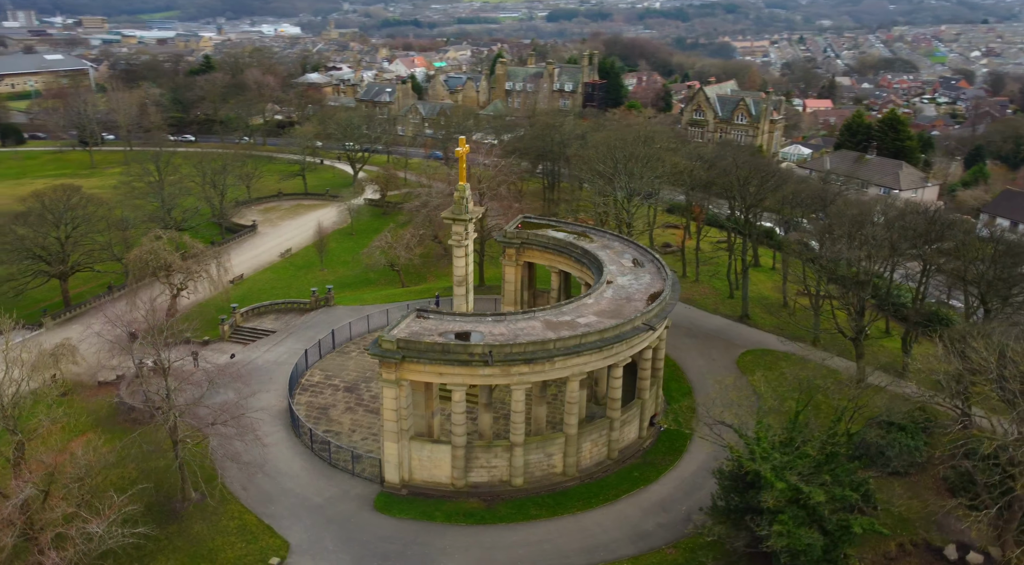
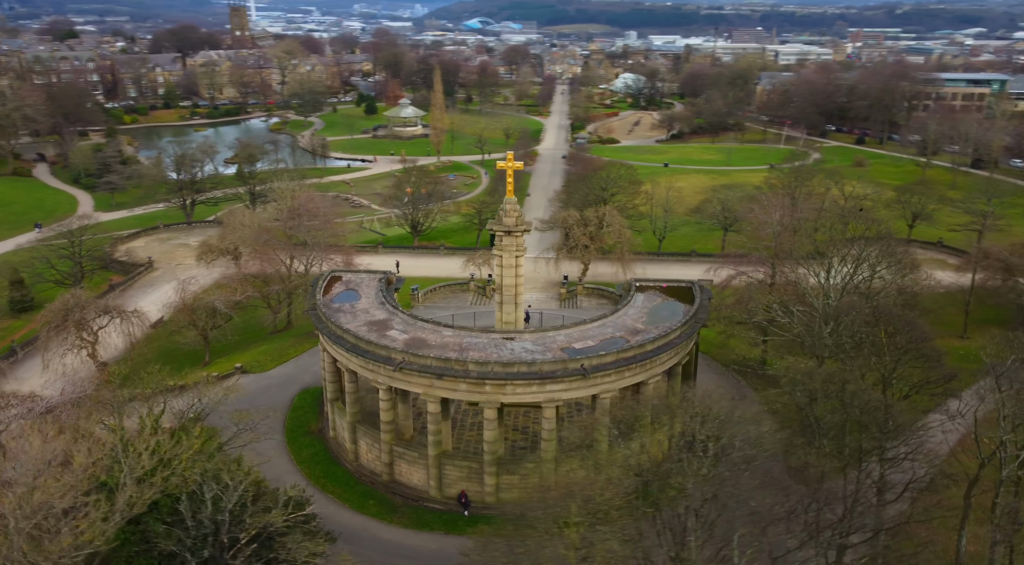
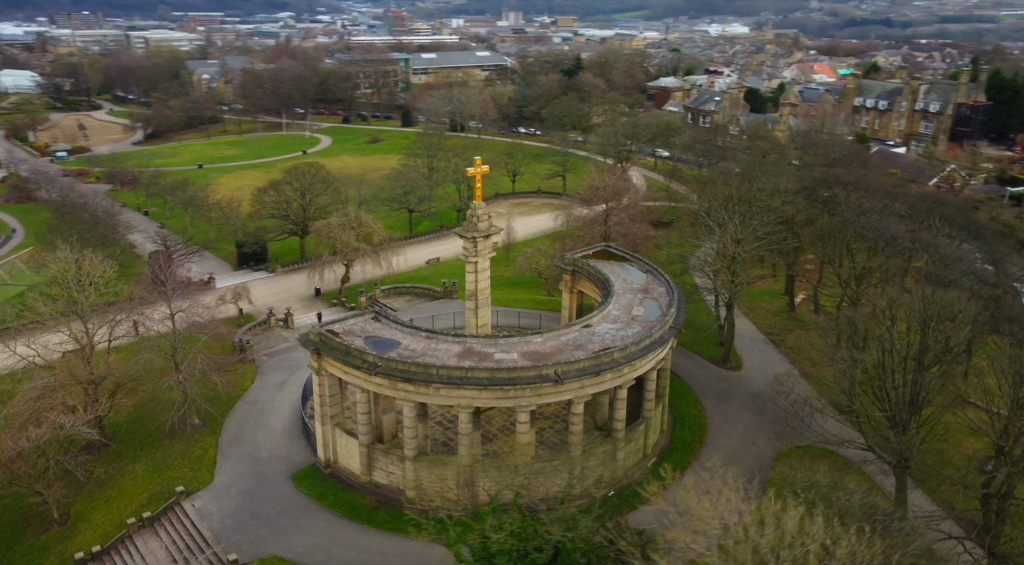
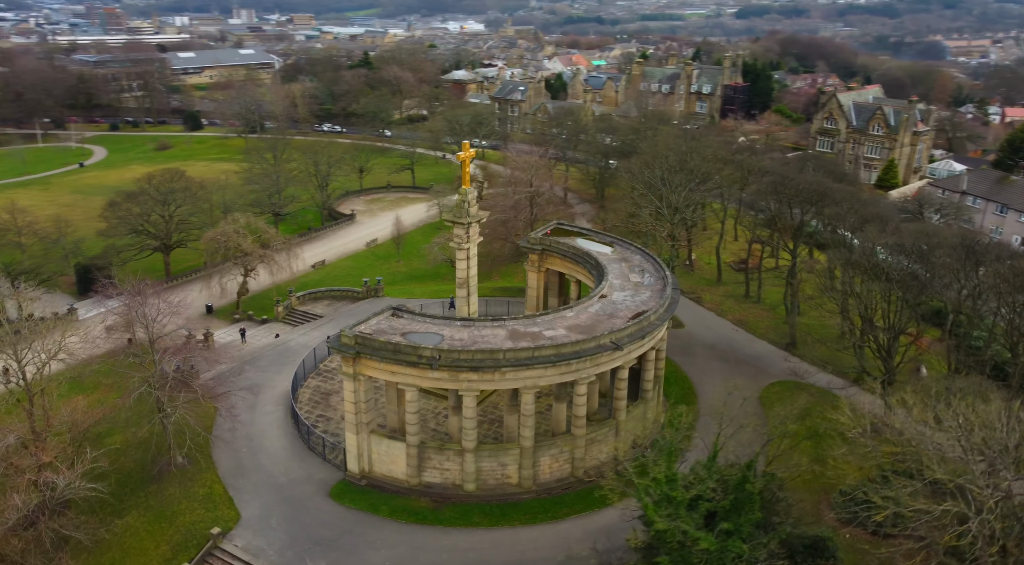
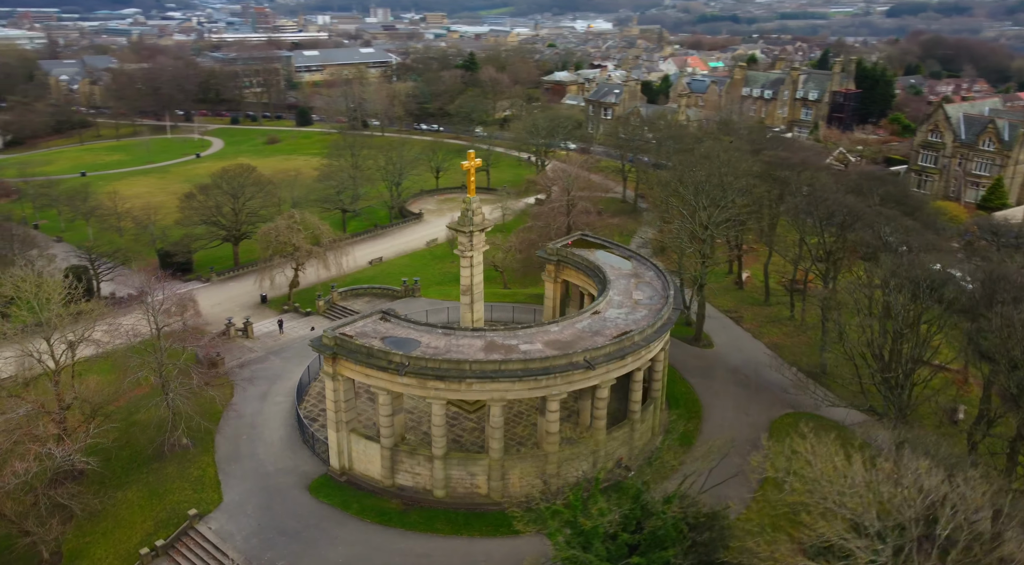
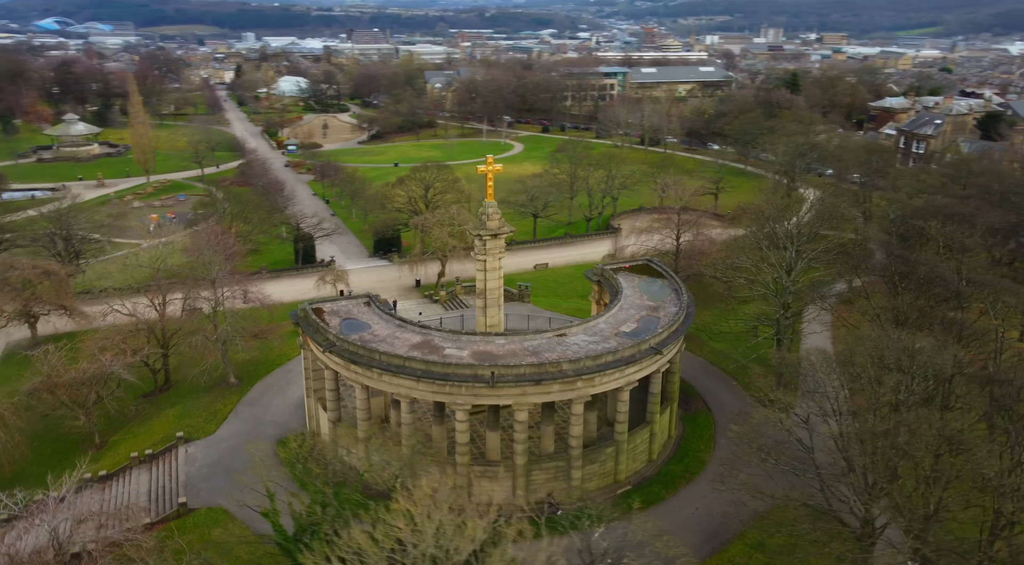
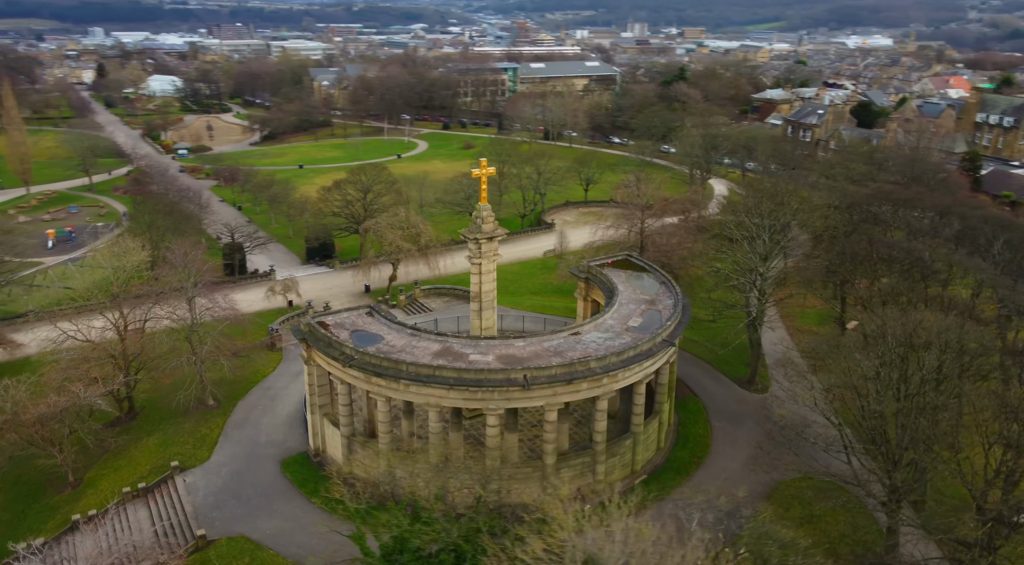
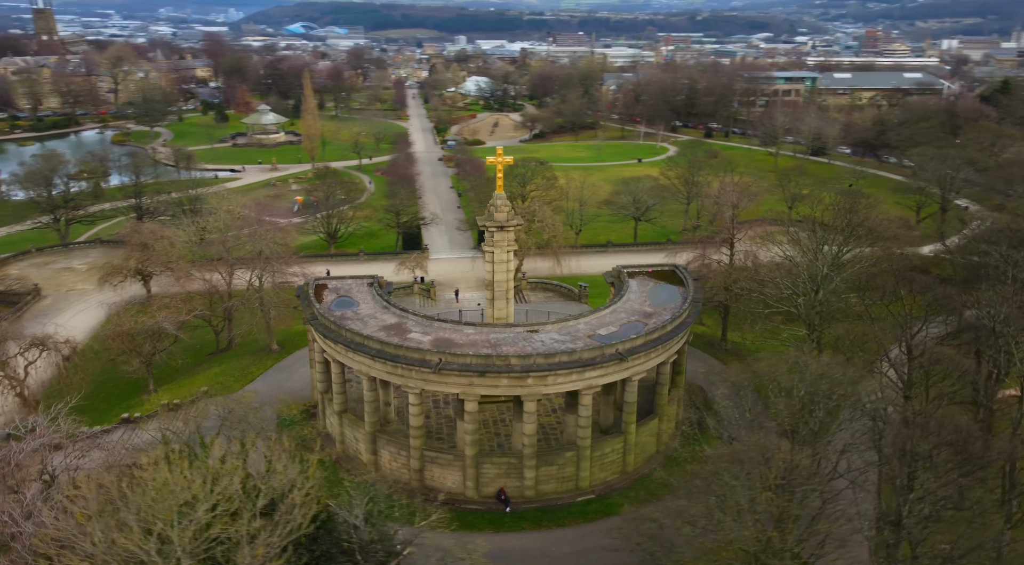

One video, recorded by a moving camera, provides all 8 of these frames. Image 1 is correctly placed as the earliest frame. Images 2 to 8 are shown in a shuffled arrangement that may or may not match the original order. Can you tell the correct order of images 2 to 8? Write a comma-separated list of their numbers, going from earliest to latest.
4, 5, 3, 7, 6, 8, 2
